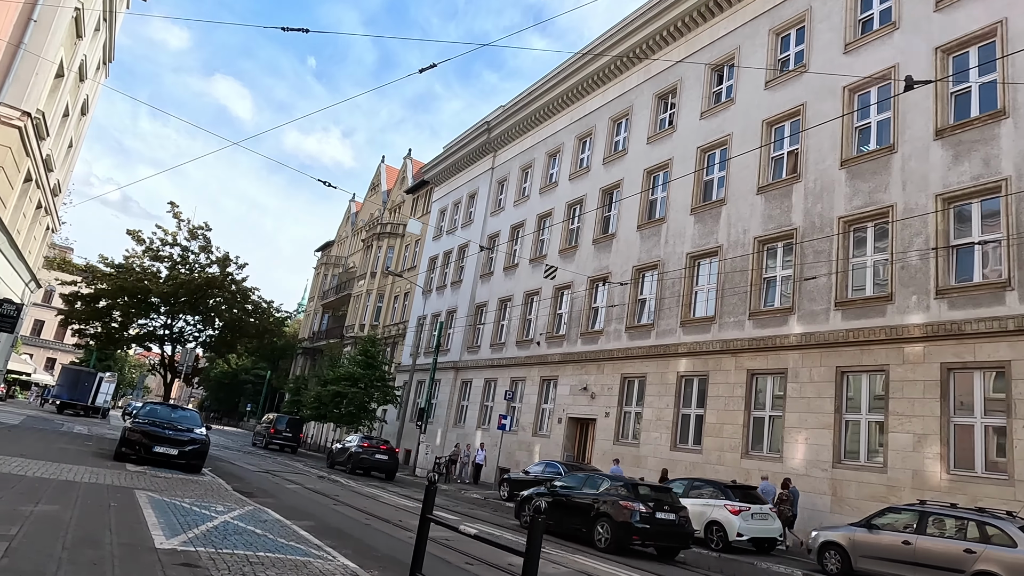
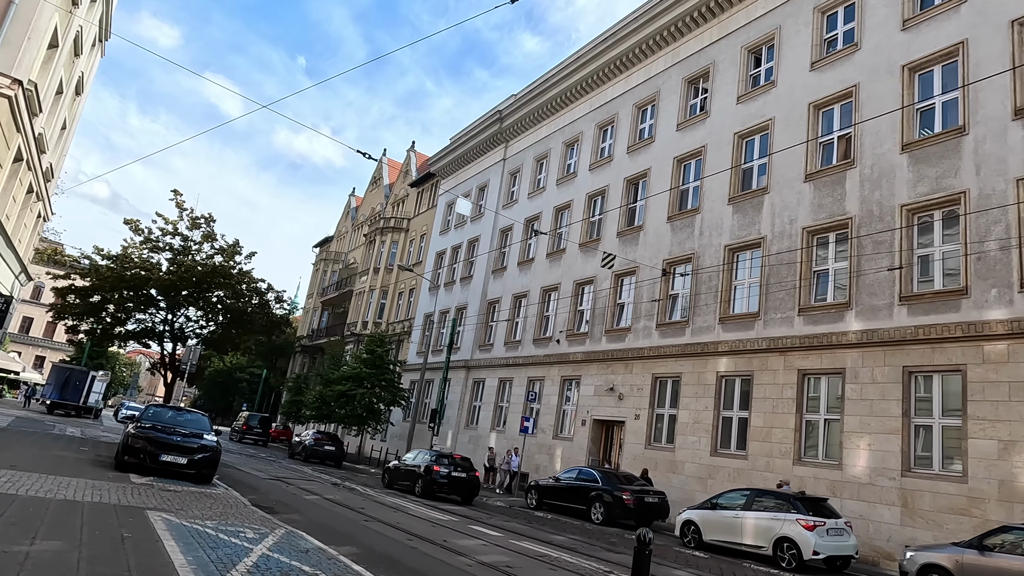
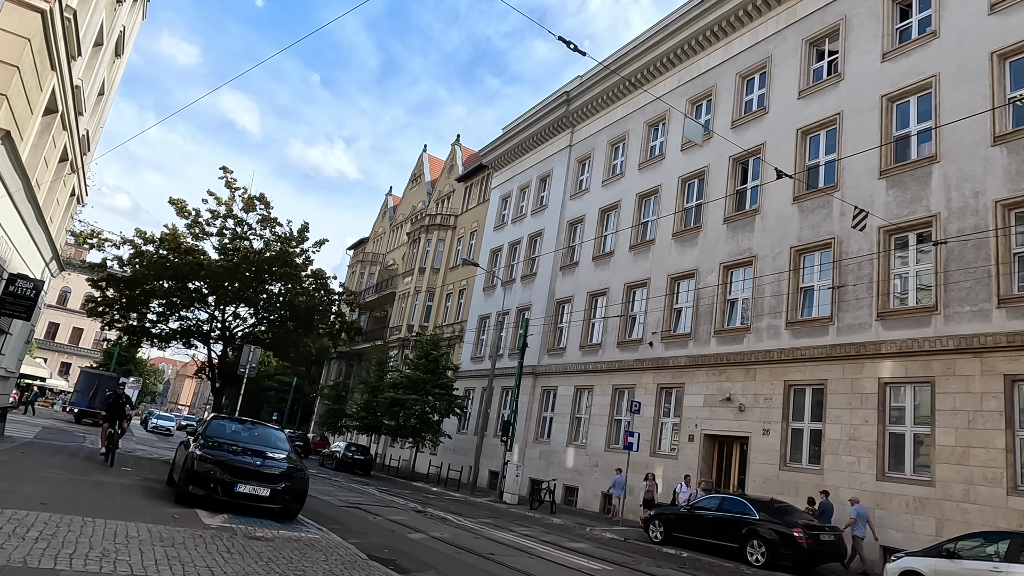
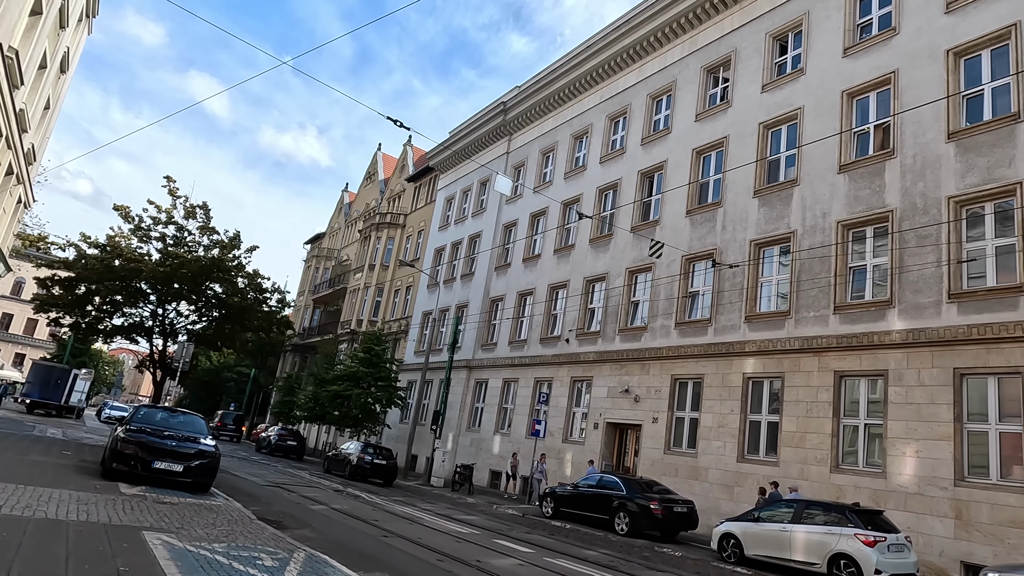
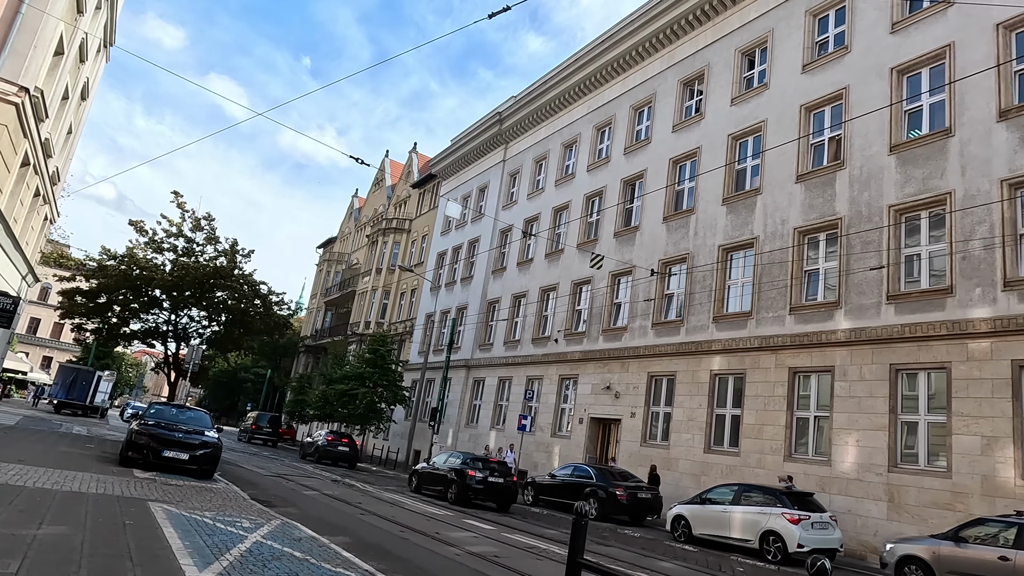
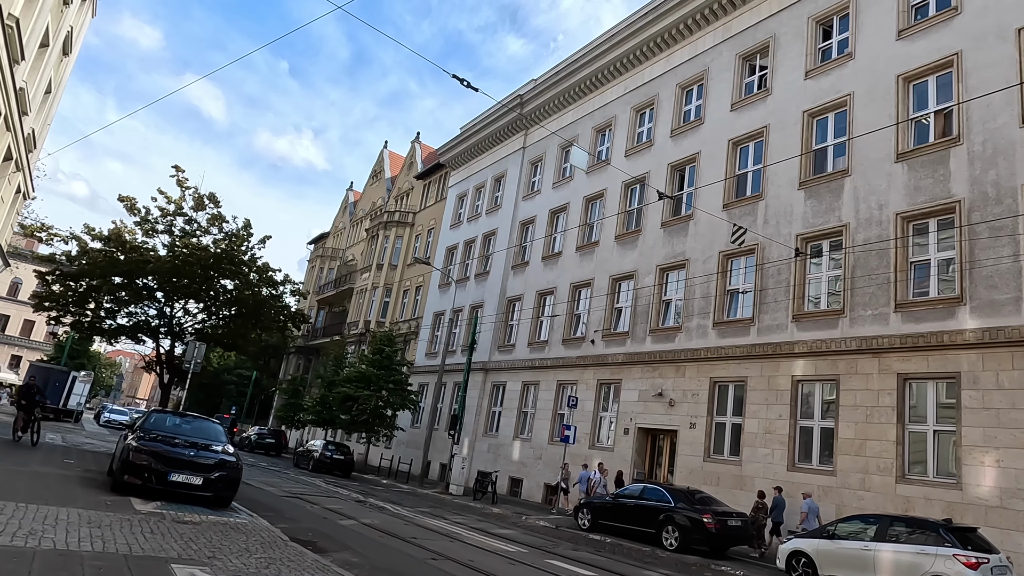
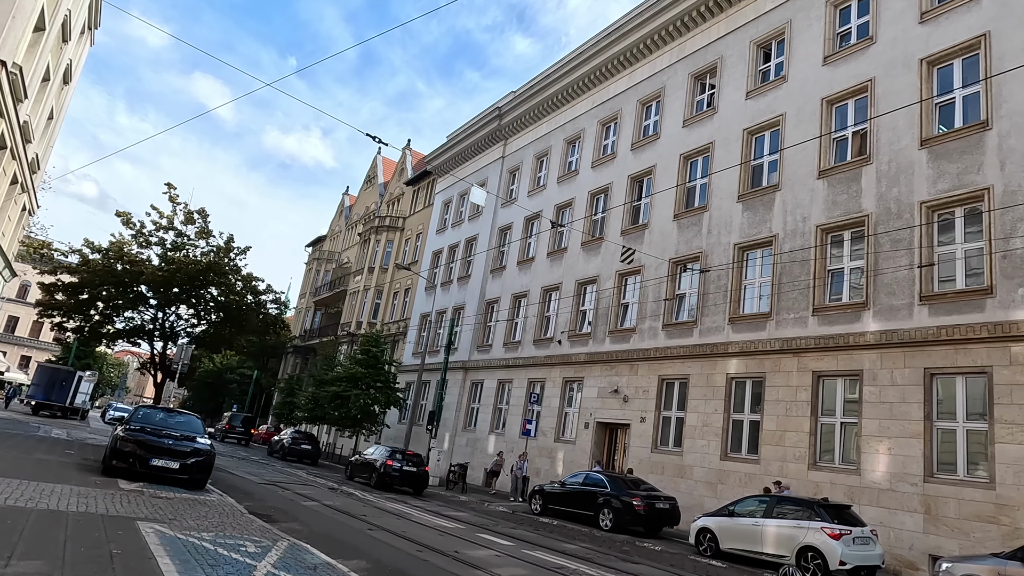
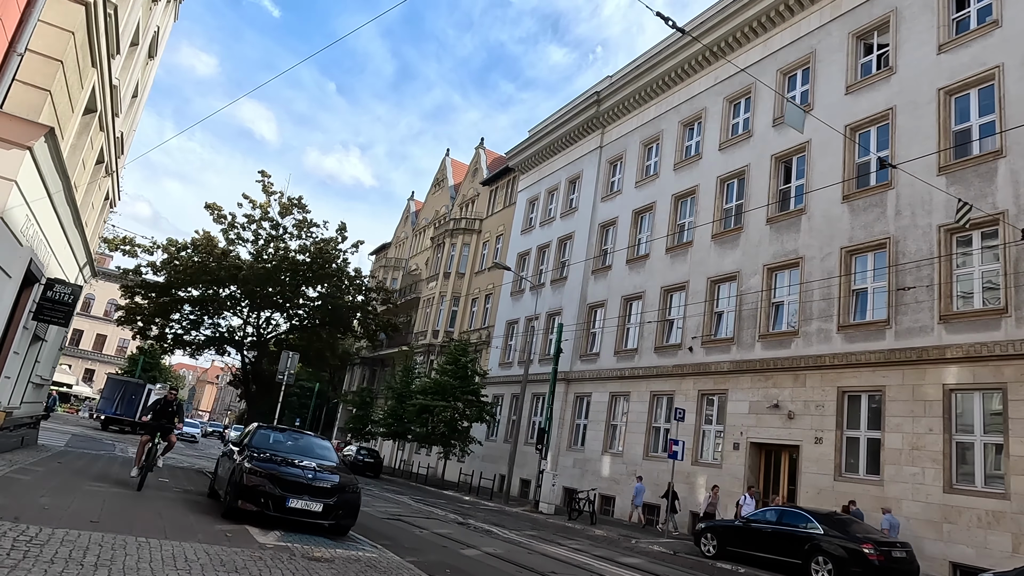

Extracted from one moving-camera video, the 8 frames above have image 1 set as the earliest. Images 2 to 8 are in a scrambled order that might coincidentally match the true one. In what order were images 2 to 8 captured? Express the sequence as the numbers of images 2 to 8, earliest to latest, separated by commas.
5, 2, 7, 4, 6, 3, 8
